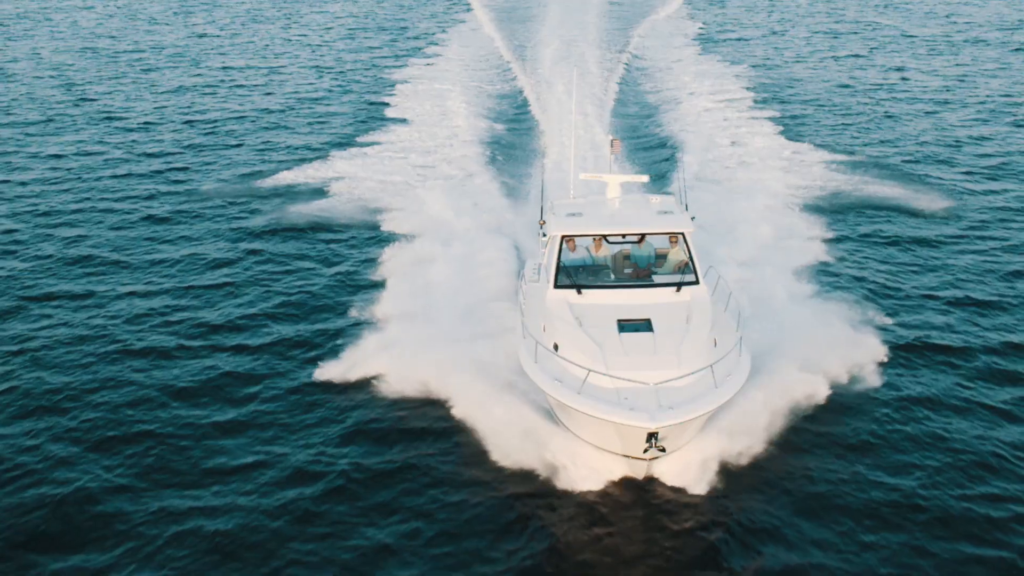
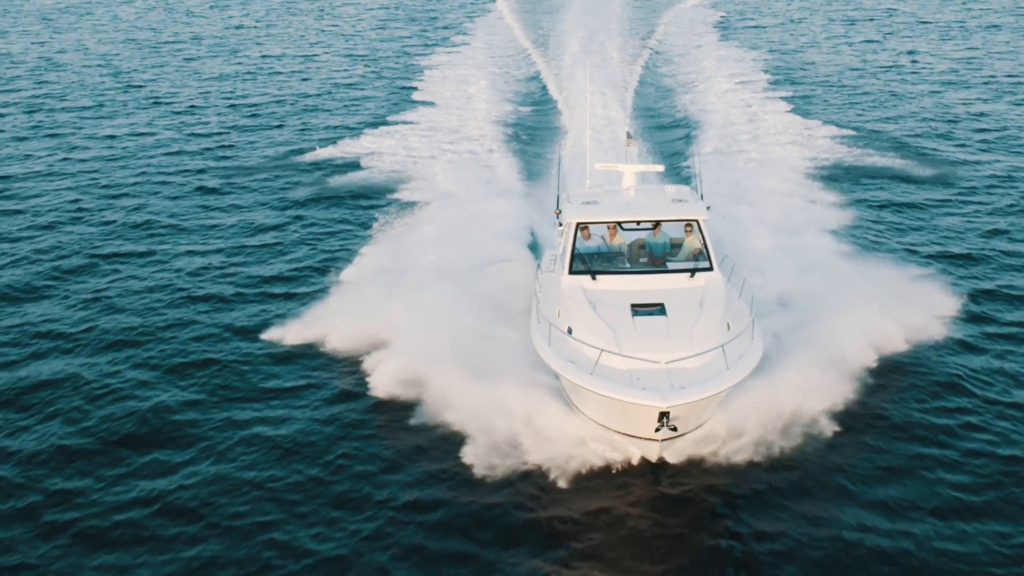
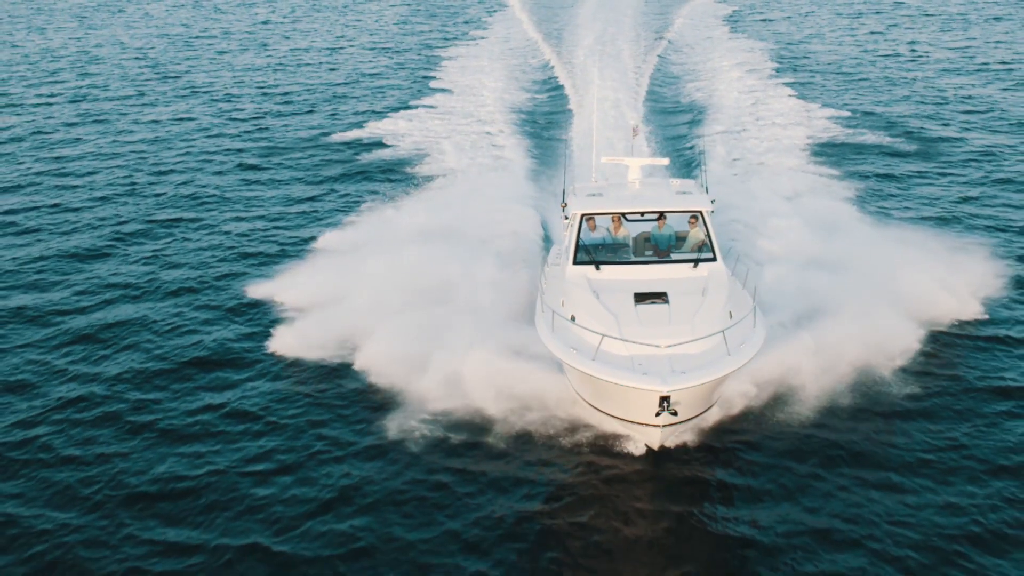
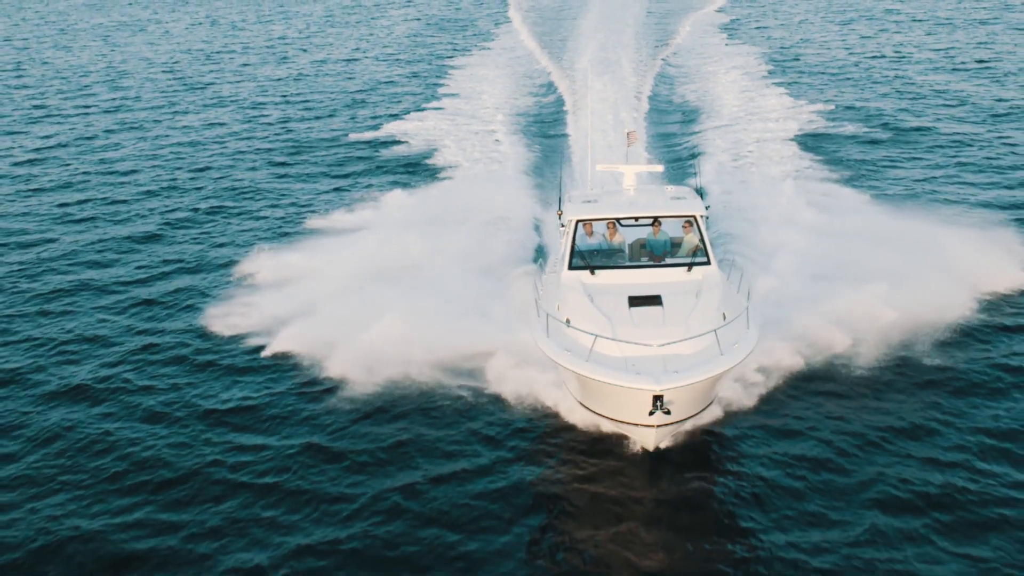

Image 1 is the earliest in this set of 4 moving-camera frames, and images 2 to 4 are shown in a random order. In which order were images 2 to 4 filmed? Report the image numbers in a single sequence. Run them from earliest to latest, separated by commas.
2, 3, 4
